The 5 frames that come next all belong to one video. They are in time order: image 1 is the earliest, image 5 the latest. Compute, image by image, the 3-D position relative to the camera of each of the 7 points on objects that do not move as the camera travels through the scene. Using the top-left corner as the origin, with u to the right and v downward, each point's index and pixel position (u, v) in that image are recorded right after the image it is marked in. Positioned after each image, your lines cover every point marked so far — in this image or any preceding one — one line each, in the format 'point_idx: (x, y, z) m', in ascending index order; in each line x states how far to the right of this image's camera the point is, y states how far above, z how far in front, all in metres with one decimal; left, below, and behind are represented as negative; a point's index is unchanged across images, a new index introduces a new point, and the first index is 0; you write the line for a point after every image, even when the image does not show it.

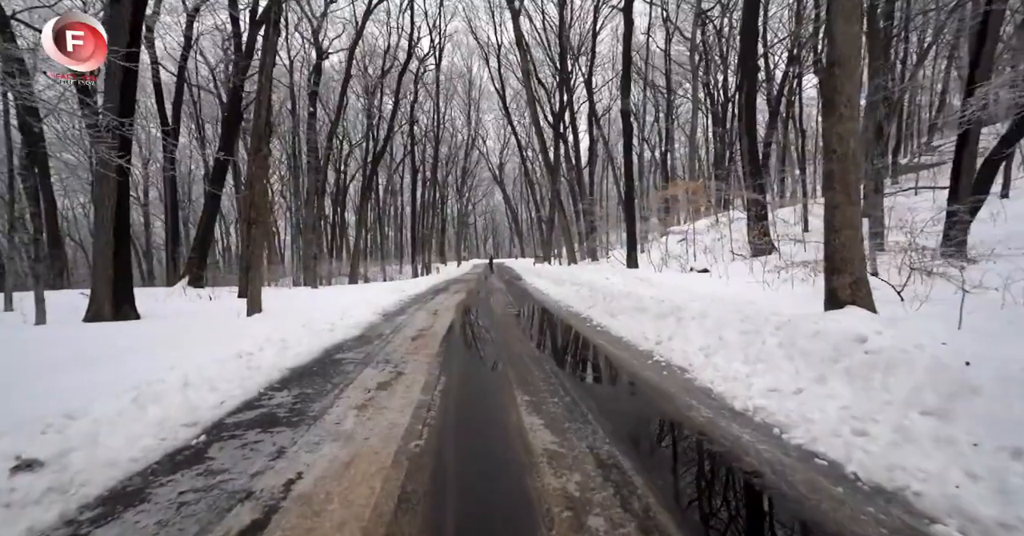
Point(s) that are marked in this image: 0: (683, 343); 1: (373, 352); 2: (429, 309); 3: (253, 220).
0: (+2.2, -1.0, +5.7) m
1: (-2.1, -1.3, +6.7) m
2: (-2.4, -1.2, +12.5) m
3: (-5.5, +1.0, +9.4) m
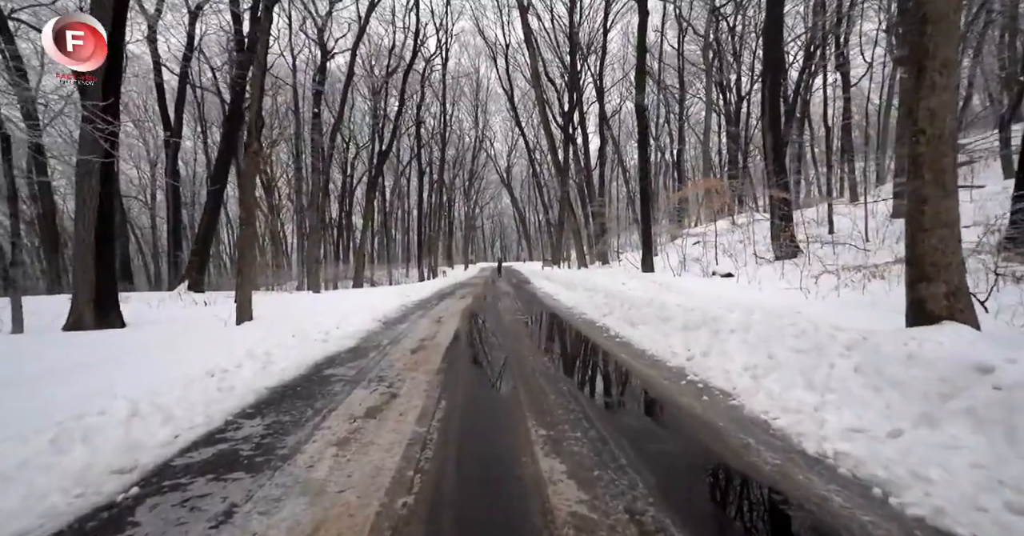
0: (+2.4, -1.0, +4.9) m
1: (-2.0, -1.4, +6.0) m
2: (-2.1, -1.3, +11.8) m
3: (-5.4, +0.9, +8.8) m
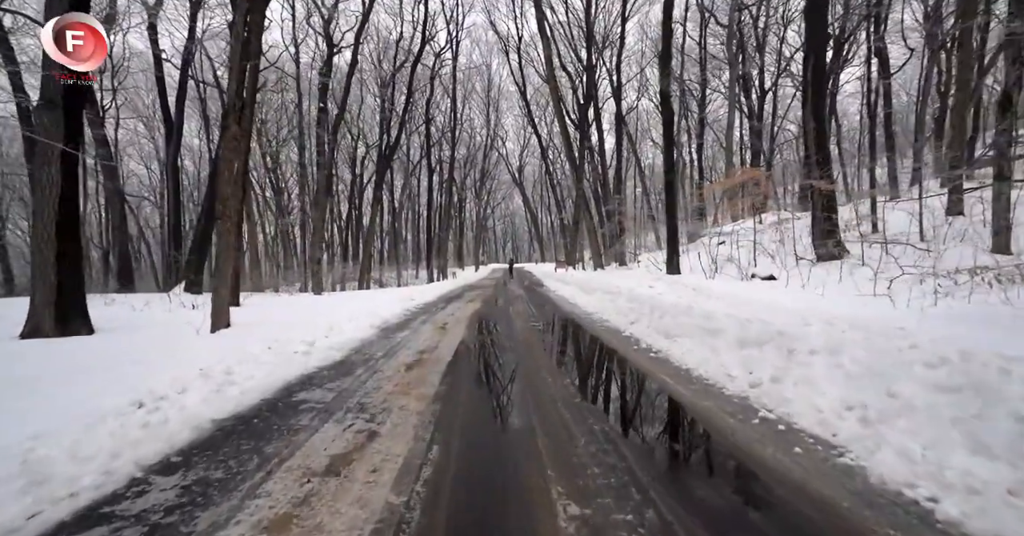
0: (+2.5, -1.0, +3.7) m
1: (-1.8, -1.4, +4.9) m
2: (-1.8, -1.3, +10.7) m
3: (-5.1, +0.9, +7.7) m
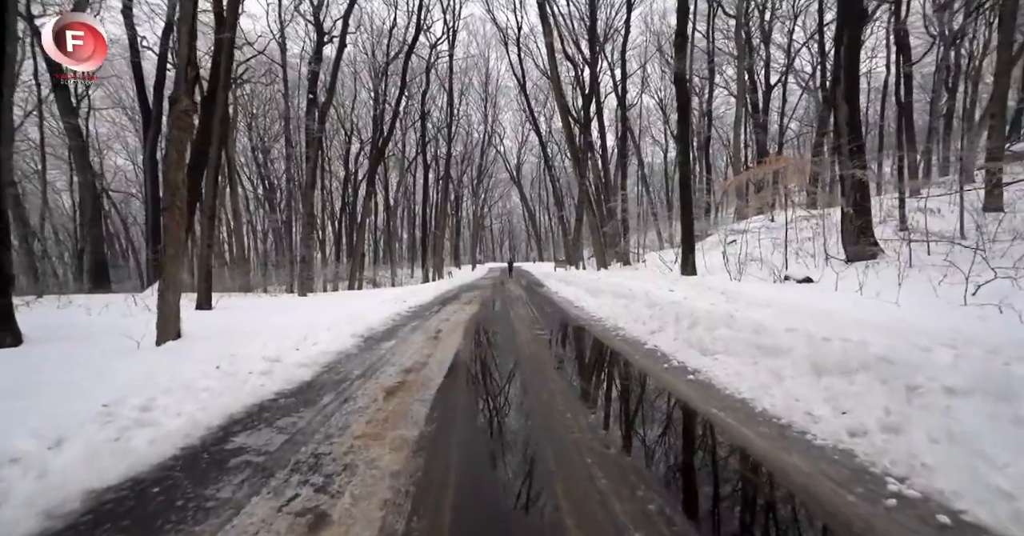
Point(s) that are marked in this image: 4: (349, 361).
0: (+2.6, -1.1, +2.5) m
1: (-1.7, -1.4, +3.7) m
2: (-1.8, -1.3, +9.5) m
3: (-5.1, +0.9, +6.5) m
4: (-2.4, -1.3, +6.5) m
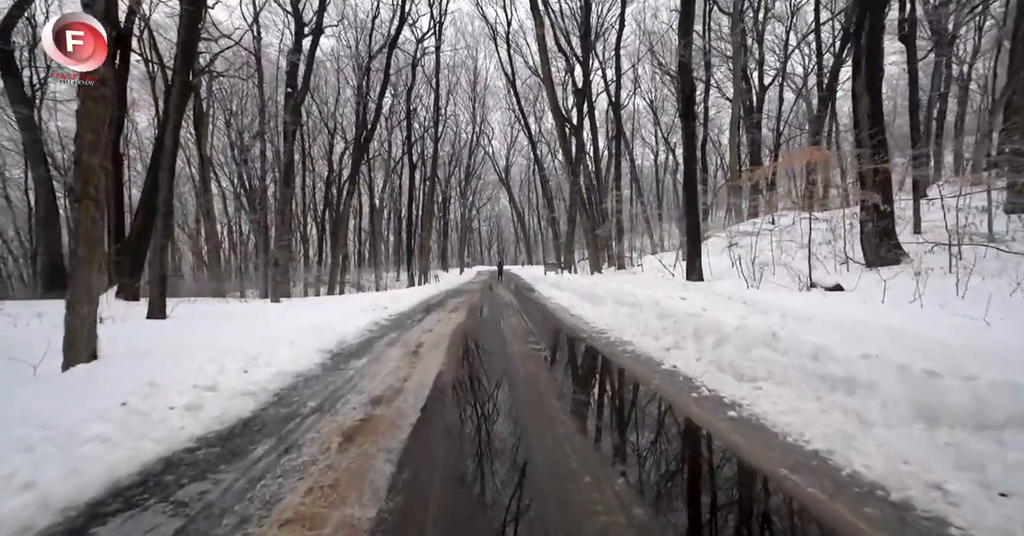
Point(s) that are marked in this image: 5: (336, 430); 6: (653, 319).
0: (+2.6, -1.1, +1.5) m
1: (-1.8, -1.4, +2.5) m
2: (-2.0, -1.4, +8.4) m
3: (-5.1, +0.9, +5.3) m
4: (-2.5, -1.4, +5.4) m
5: (-1.6, -1.4, +4.0) m
6: (+2.5, -0.9, +7.8) m
